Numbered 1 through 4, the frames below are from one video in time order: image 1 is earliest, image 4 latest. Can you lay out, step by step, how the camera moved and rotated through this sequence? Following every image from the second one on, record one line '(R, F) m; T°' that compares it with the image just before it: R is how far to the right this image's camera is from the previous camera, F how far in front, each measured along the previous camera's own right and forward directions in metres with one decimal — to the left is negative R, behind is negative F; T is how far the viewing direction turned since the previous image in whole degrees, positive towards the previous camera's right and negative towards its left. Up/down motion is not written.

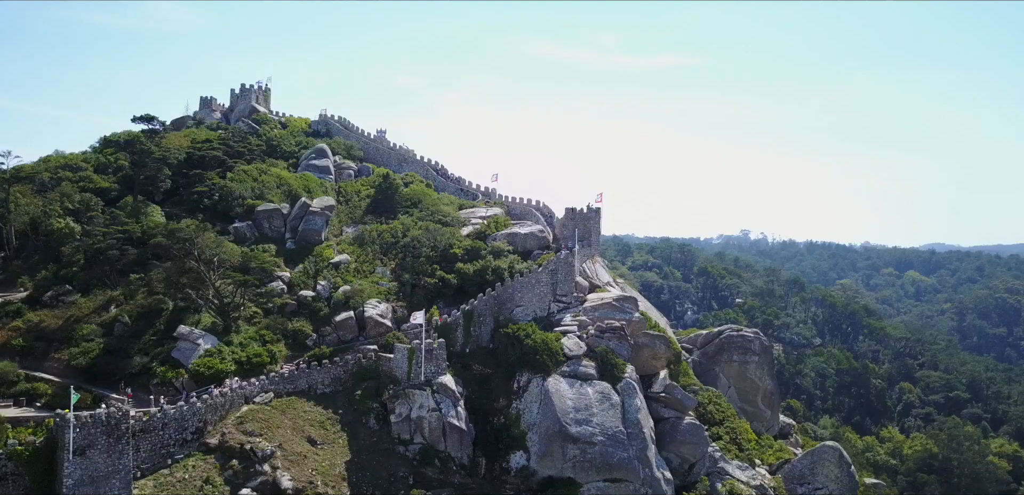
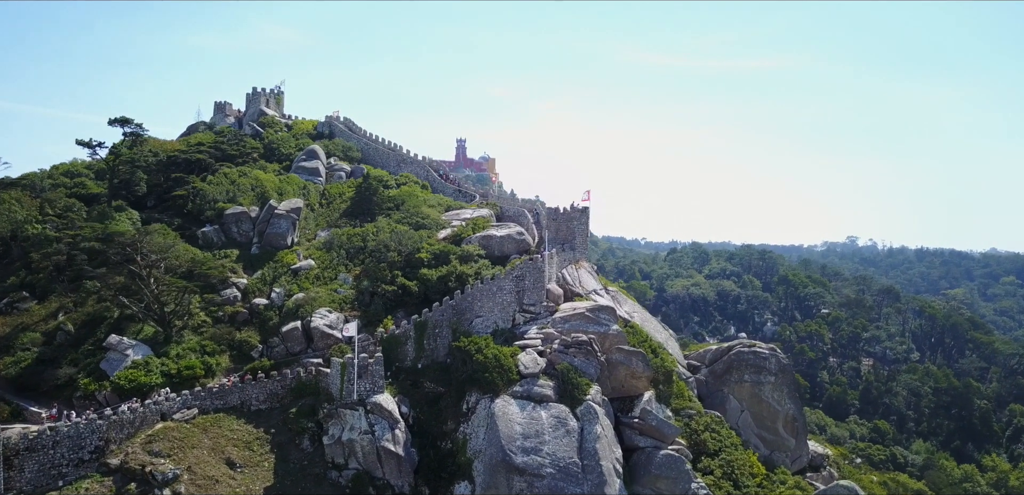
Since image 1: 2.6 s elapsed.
(+5.5, +3.9) m; -8°
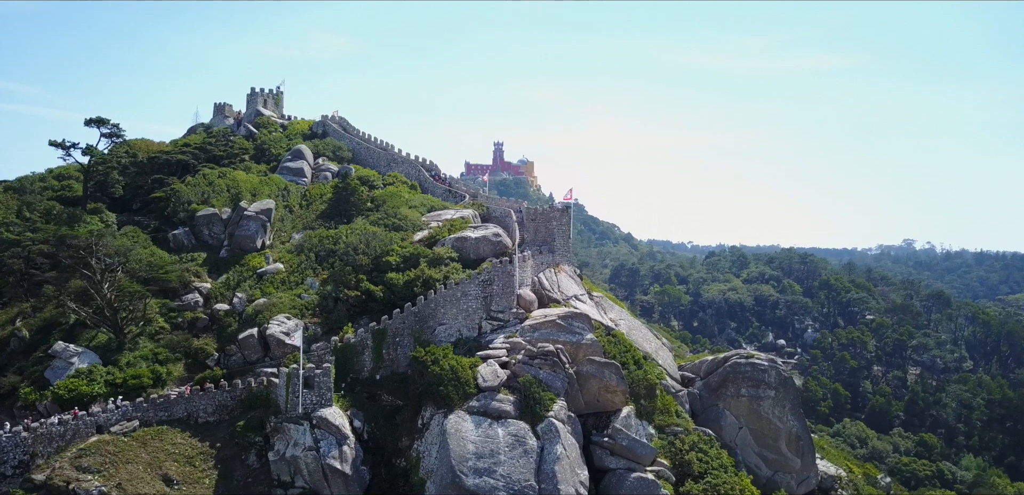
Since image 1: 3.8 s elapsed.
(+3.0, +2.3) m; -4°
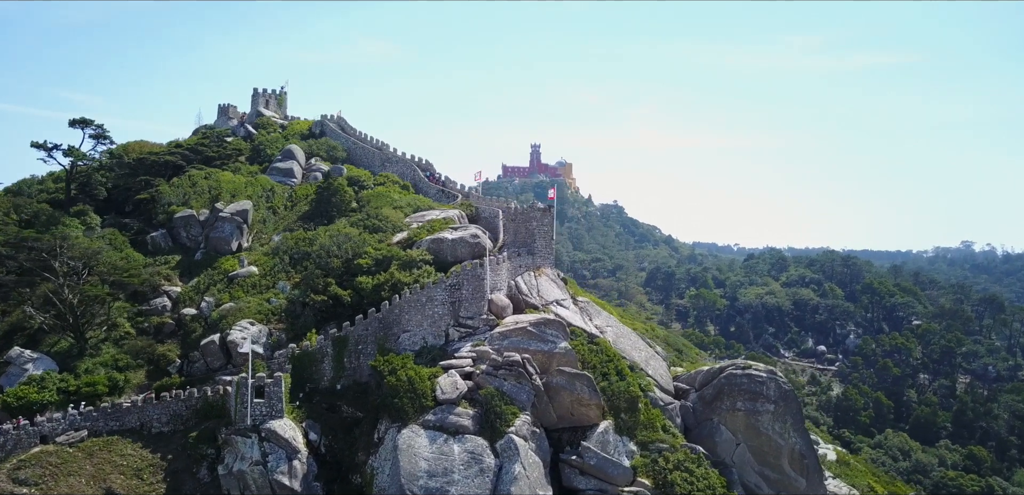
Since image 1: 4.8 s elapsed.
(+2.6, +1.9) m; -4°
